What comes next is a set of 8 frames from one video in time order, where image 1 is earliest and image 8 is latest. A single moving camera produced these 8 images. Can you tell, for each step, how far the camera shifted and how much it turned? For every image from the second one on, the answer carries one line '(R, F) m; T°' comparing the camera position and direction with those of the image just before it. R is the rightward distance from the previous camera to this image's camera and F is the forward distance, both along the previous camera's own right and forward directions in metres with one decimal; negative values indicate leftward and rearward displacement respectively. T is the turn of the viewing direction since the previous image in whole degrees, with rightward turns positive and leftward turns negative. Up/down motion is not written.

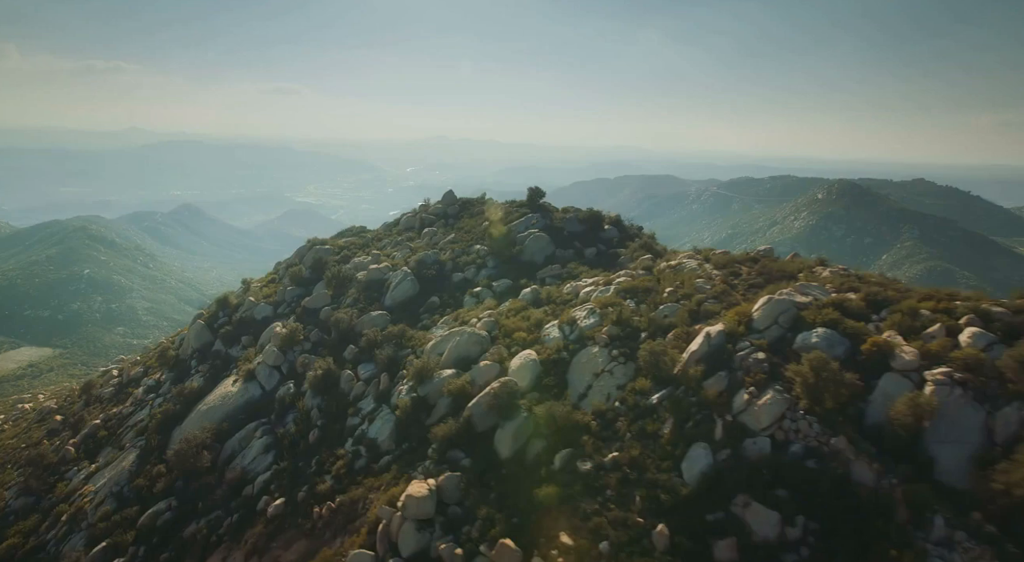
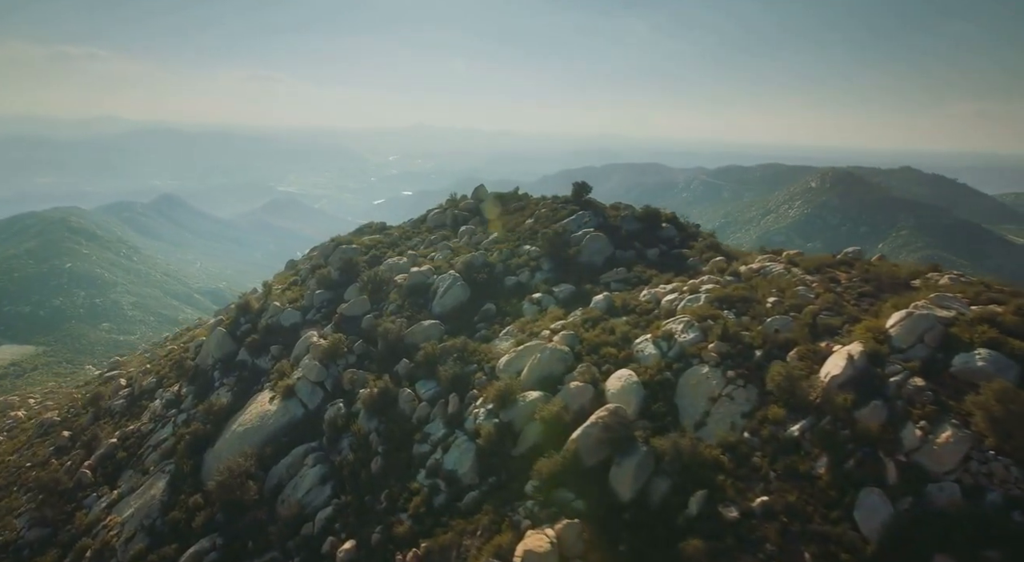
(-3.8, +2.8) m; +1°
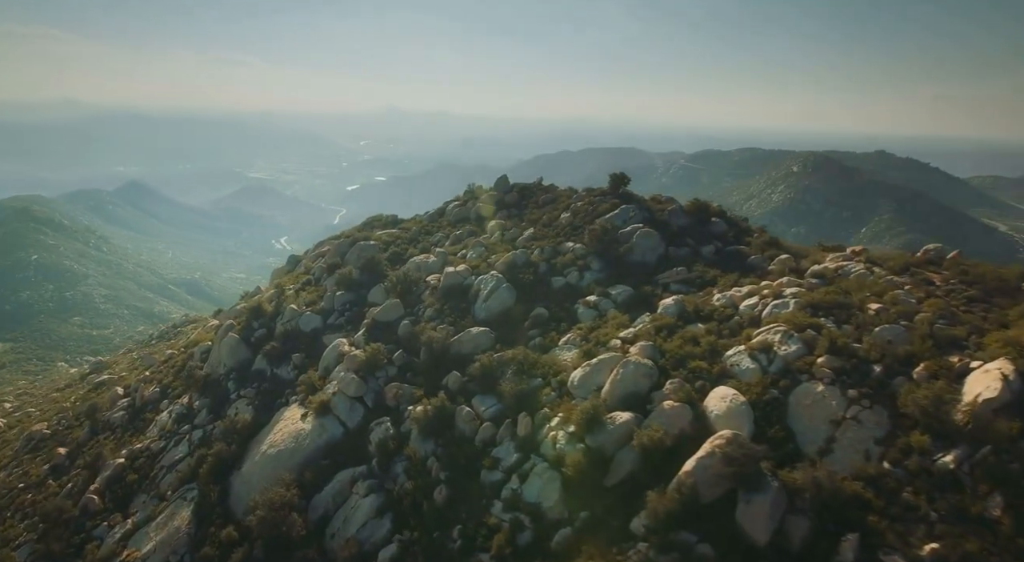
(-3.5, +2.6) m; +2°
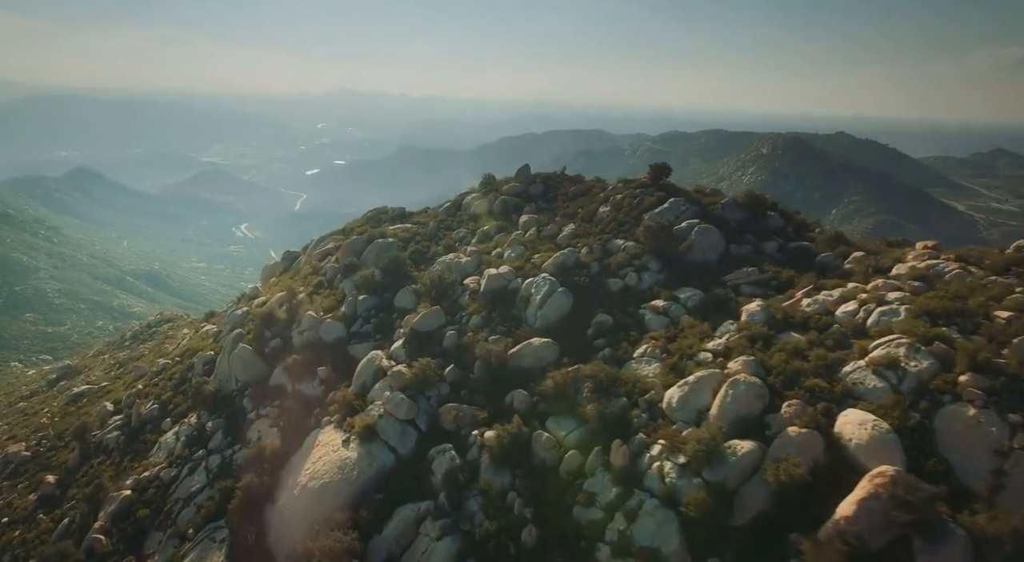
(-4.0, +2.8) m; +3°
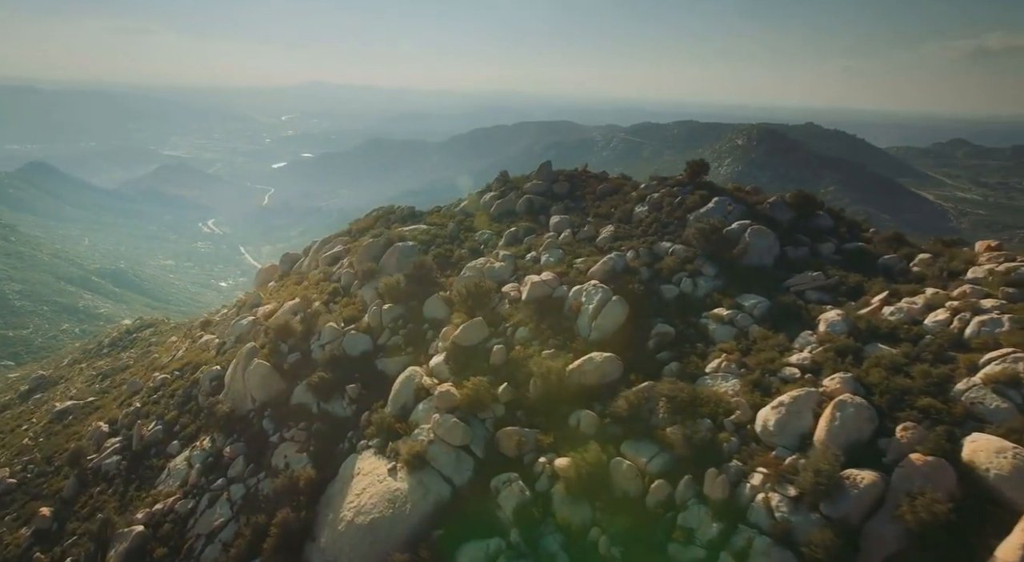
(-3.2, +2.1) m; +3°
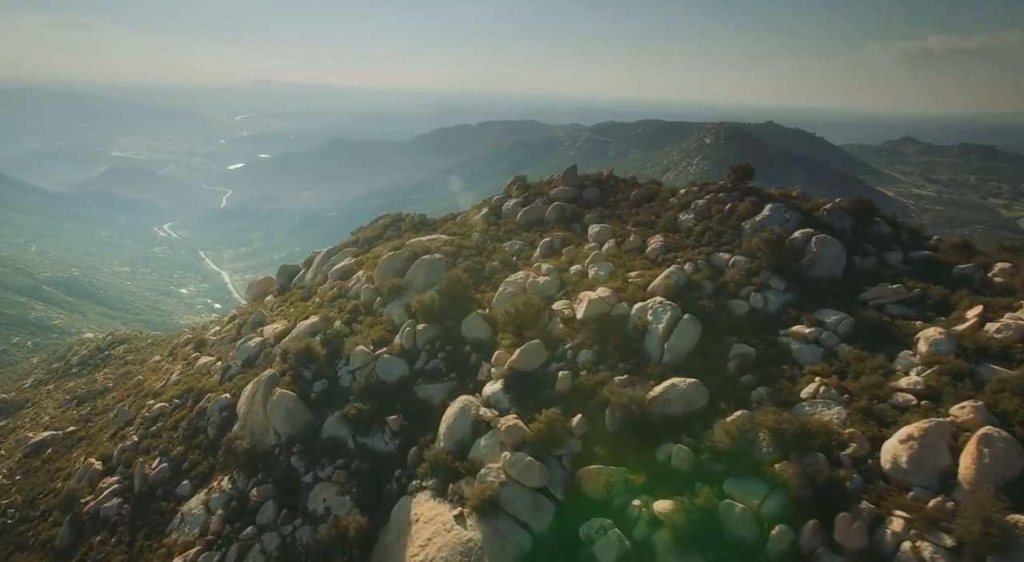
(-3.7, +2.4) m; +3°
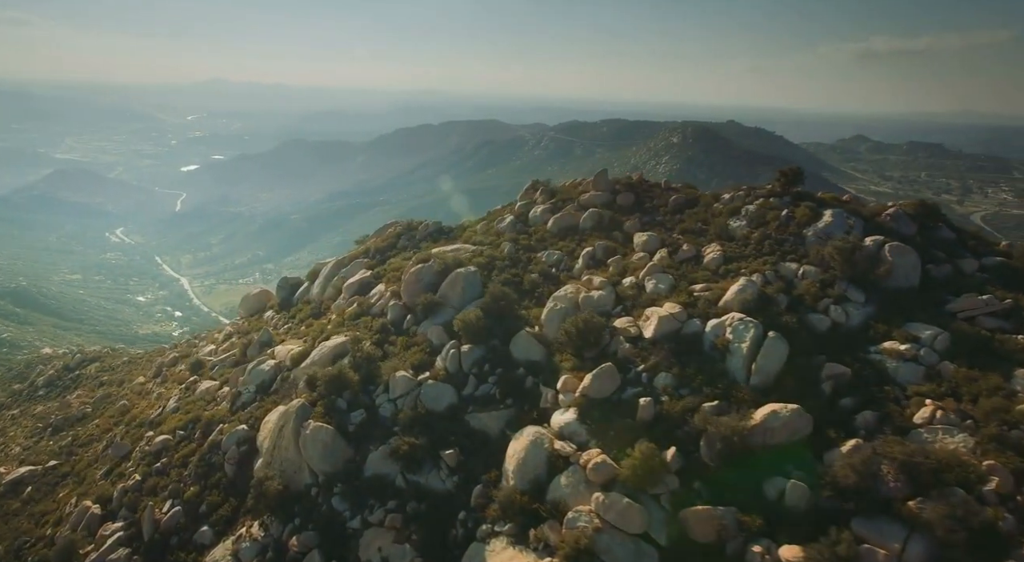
(-3.7, +2.4) m; +3°
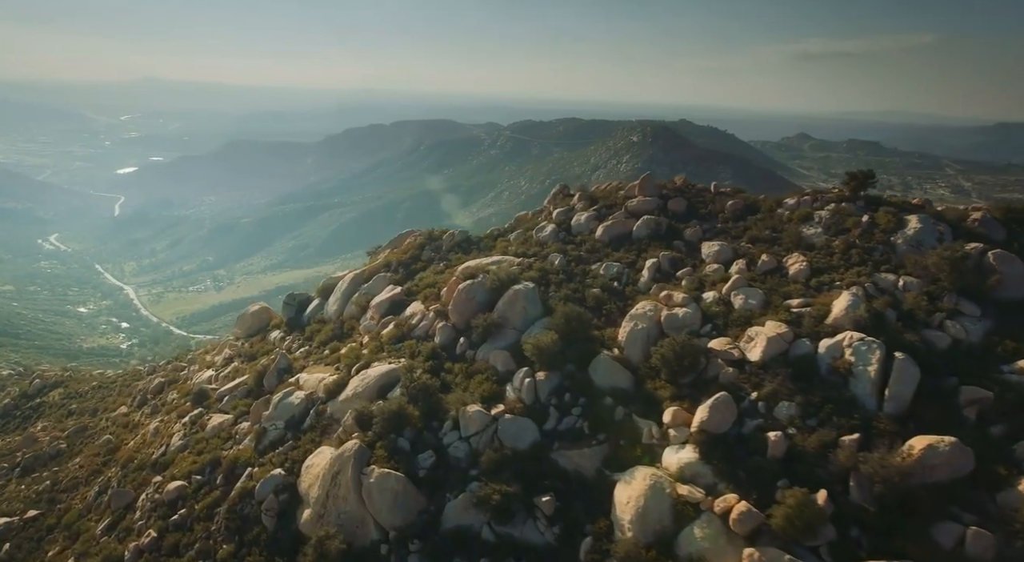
(-4.6, +2.9) m; +4°
